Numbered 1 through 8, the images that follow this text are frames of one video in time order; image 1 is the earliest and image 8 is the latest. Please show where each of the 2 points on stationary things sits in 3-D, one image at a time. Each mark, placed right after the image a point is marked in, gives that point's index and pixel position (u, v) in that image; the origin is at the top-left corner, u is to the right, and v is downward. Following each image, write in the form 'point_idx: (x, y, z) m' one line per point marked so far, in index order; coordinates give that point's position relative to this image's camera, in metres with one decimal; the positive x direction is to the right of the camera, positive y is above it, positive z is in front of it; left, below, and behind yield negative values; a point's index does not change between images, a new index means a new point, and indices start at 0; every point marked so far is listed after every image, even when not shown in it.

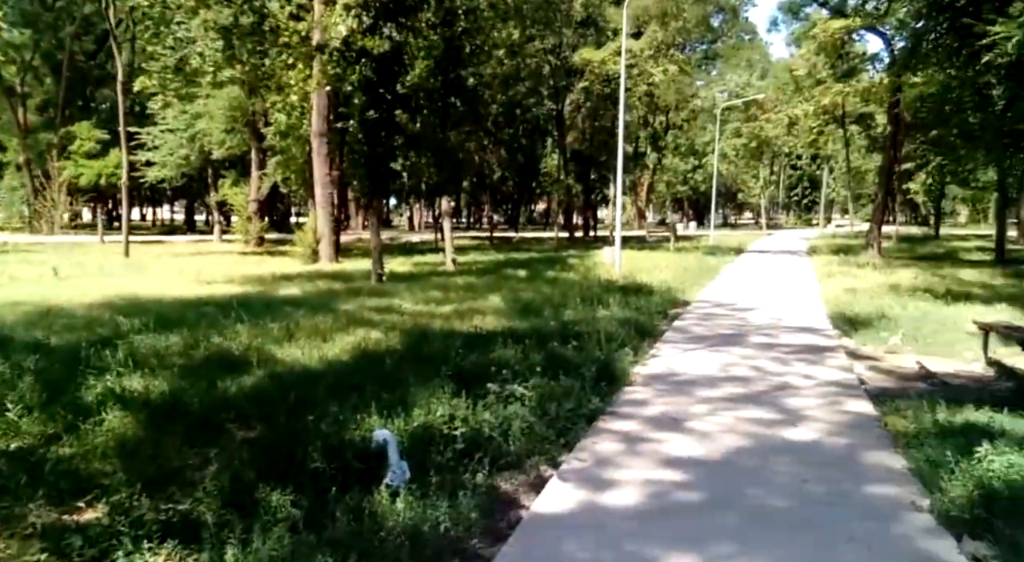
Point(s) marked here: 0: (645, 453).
0: (+1.0, -1.3, +6.2) m
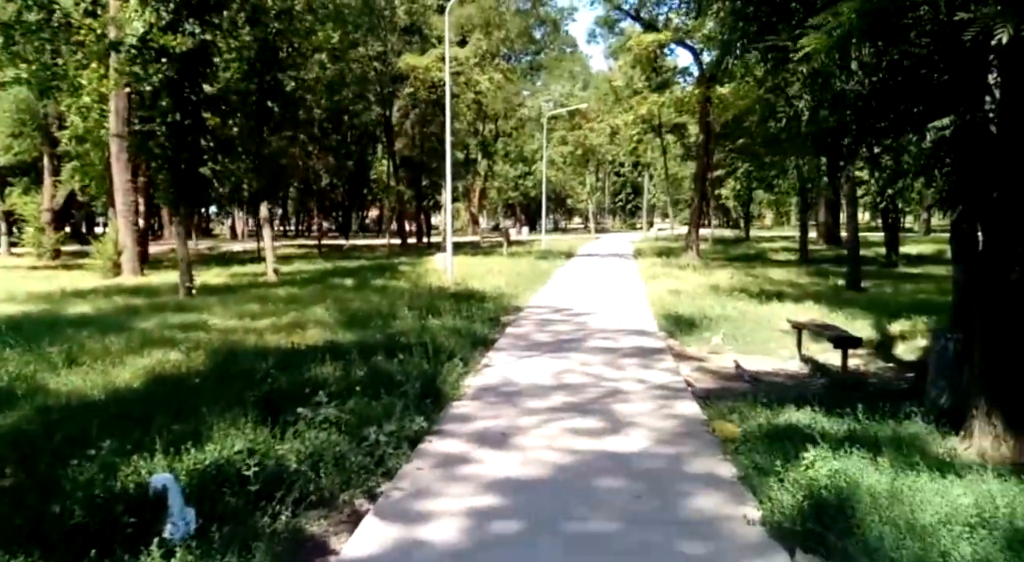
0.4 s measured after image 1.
0: (-0.3, -1.3, +5.7) m
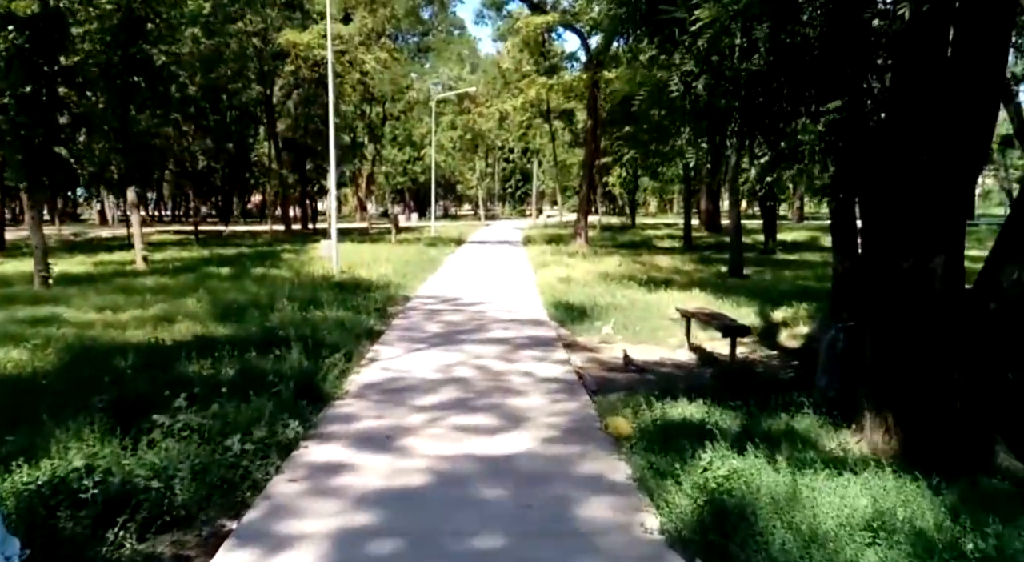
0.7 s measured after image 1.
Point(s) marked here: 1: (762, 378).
0: (-1.0, -1.3, +5.2) m
1: (+2.6, -1.0, +8.8) m
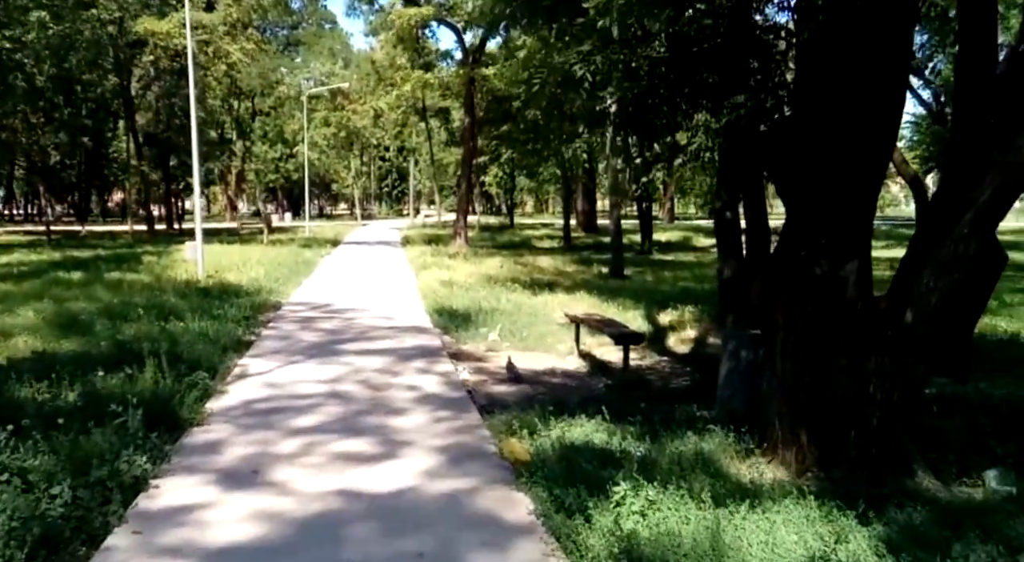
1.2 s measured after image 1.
0: (-1.6, -1.4, +4.4) m
1: (+1.5, -1.1, +8.5) m
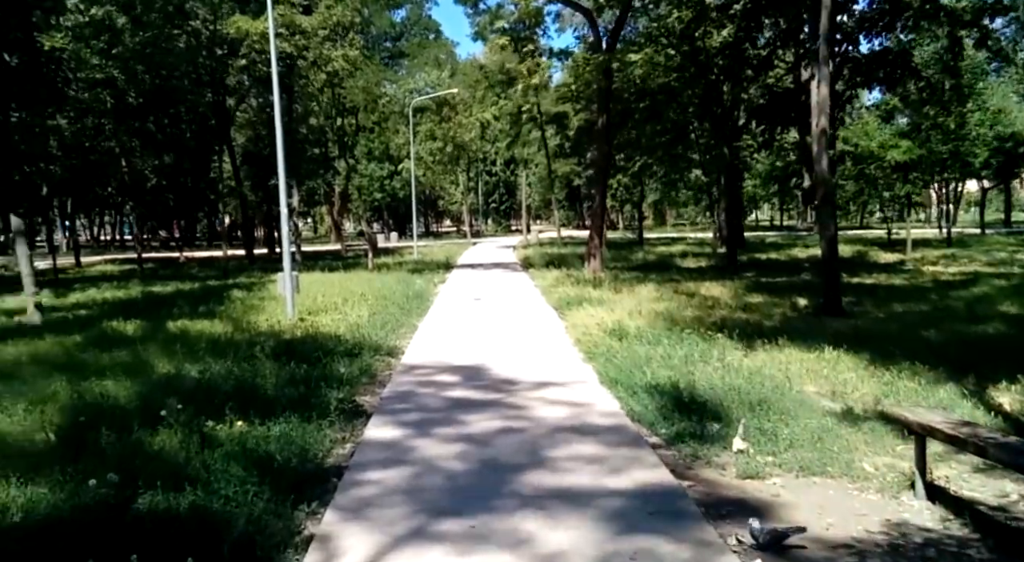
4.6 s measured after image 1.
0: (-0.3, -1.8, -0.4) m
1: (+3.3, -1.6, +3.3) m
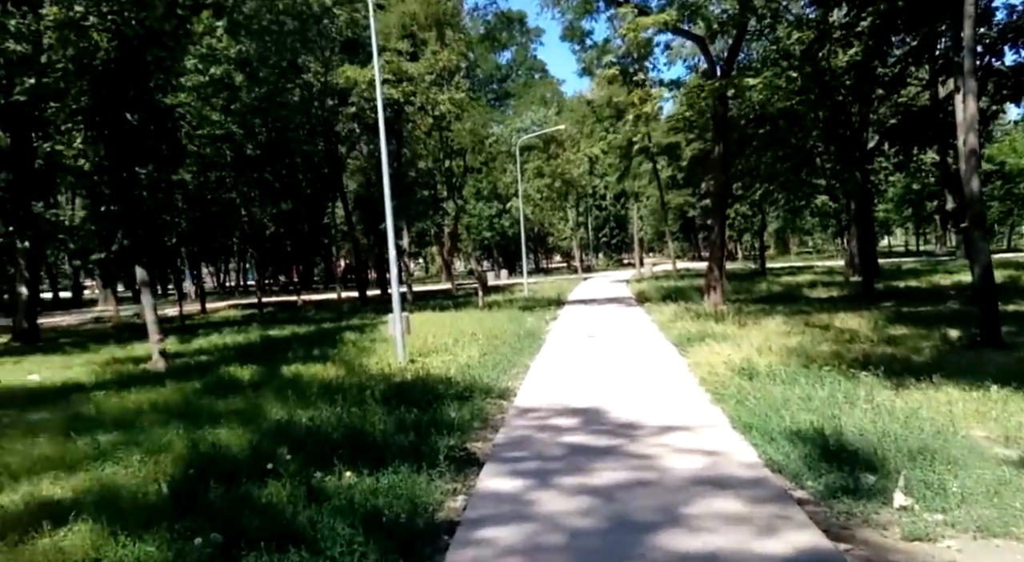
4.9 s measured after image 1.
0: (-0.3, -1.8, -1.0) m
1: (+3.7, -1.6, +2.2) m
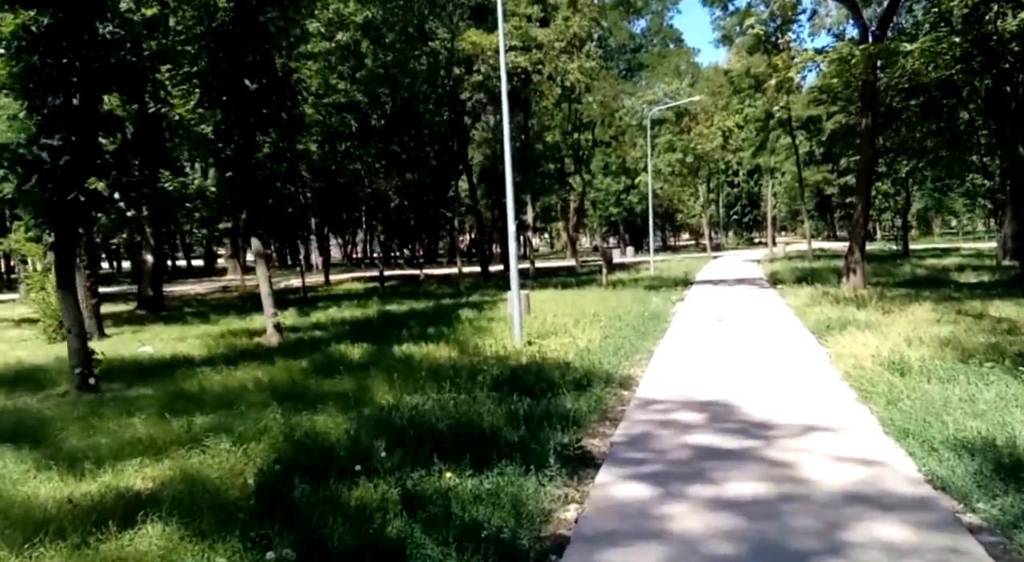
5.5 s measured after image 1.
0: (-0.6, -1.9, -1.8) m
1: (+3.8, -1.7, +0.8) m
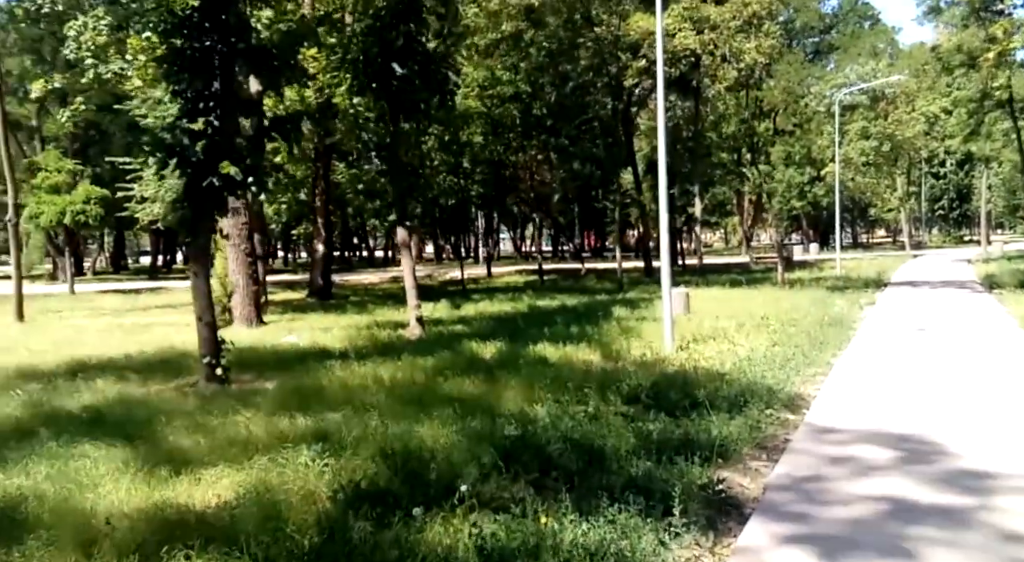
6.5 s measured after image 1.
0: (-1.6, -1.9, -2.7) m
1: (+3.3, -1.8, -1.1) m
